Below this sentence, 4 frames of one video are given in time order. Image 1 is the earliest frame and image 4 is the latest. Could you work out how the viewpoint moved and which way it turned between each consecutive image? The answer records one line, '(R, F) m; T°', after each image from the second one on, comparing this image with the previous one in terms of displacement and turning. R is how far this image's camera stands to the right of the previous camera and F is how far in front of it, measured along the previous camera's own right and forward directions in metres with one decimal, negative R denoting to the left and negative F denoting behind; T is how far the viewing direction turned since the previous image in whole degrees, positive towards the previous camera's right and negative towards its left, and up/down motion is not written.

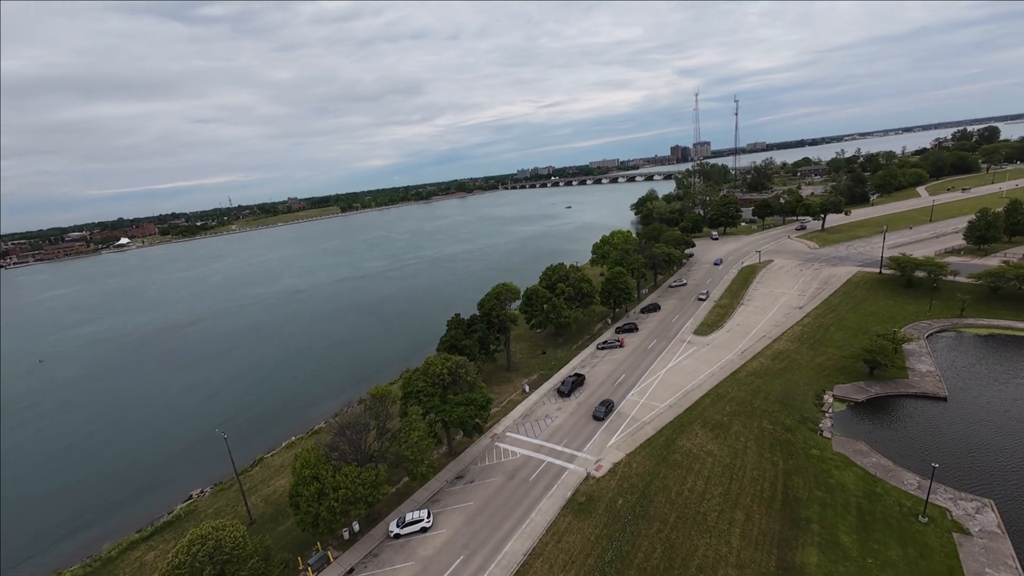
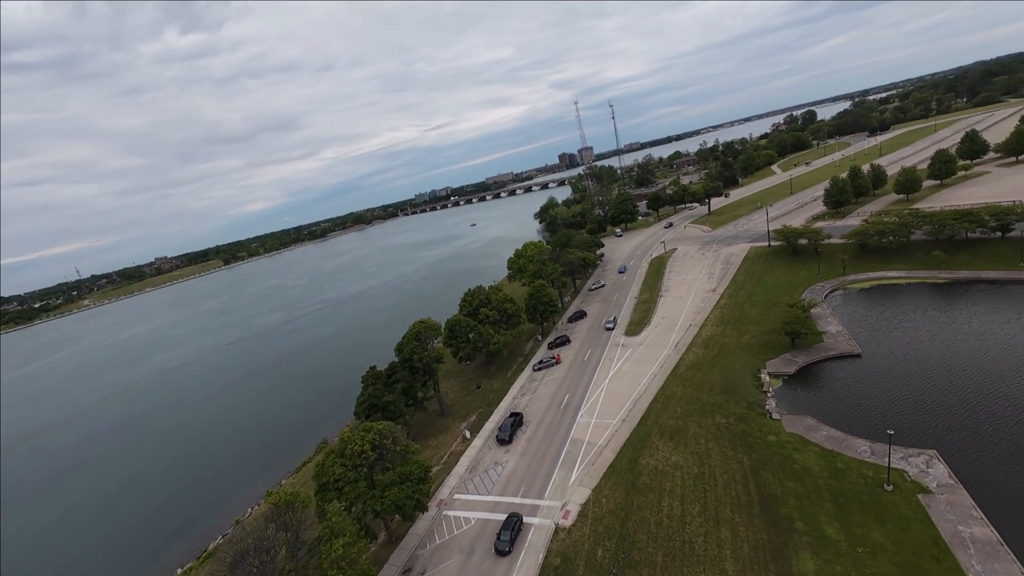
(0.0, +3.3) m; +11°
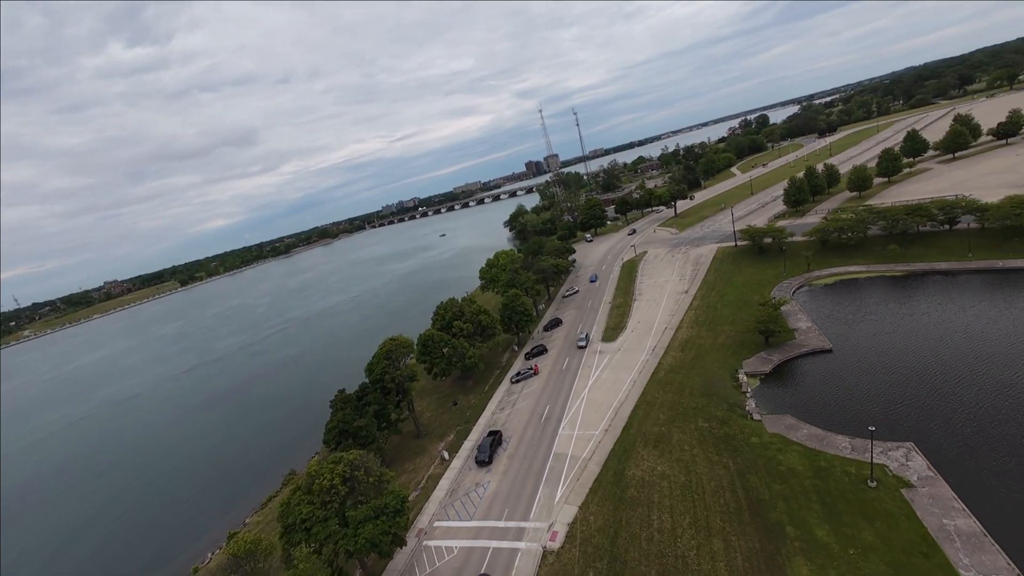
(-0.1, +0.9) m; +4°
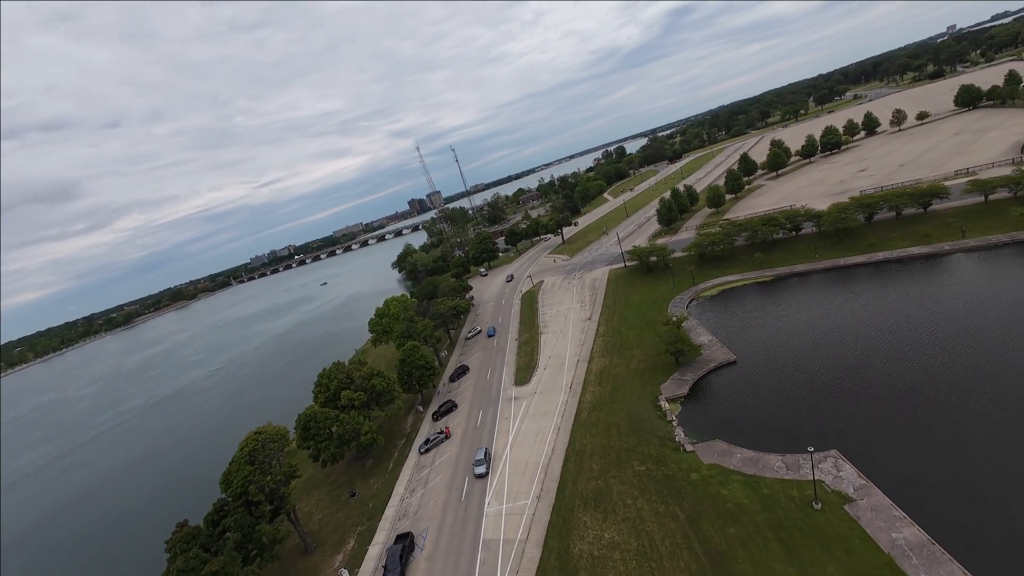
(+0.1, +3.8) m; +14°
